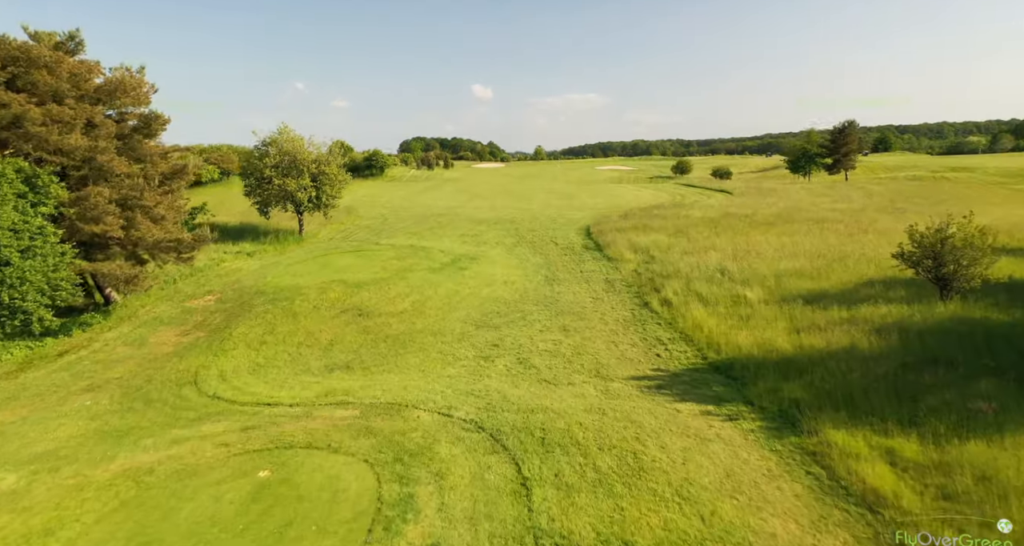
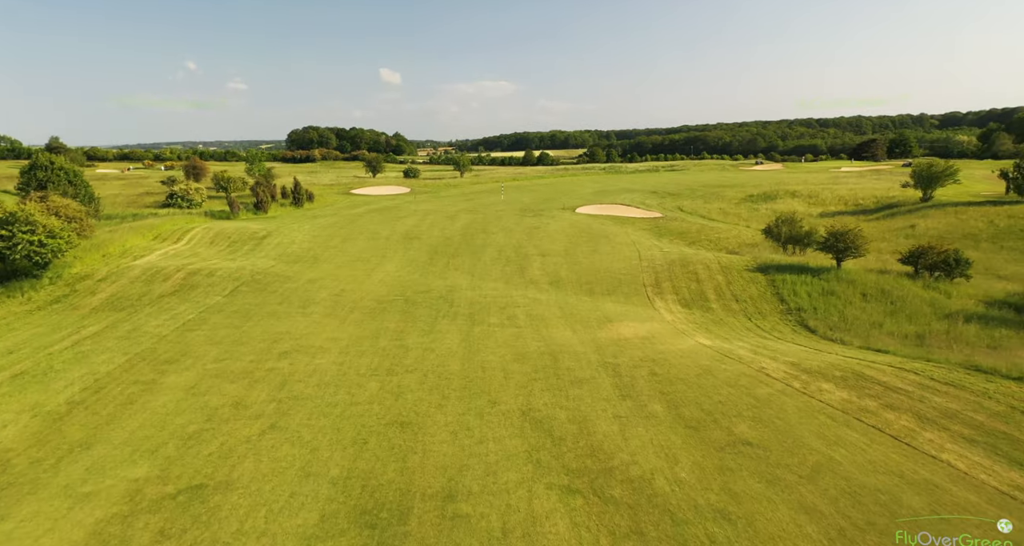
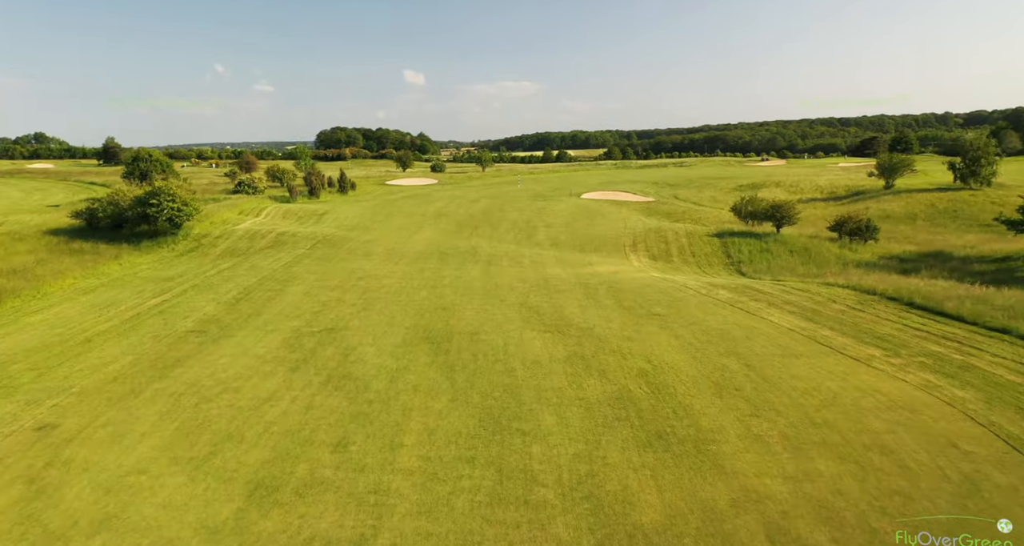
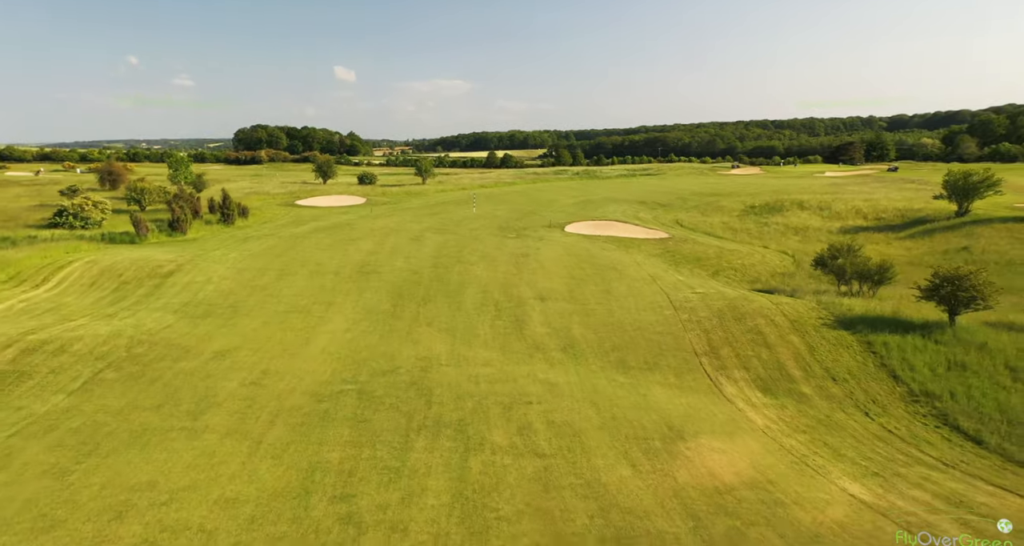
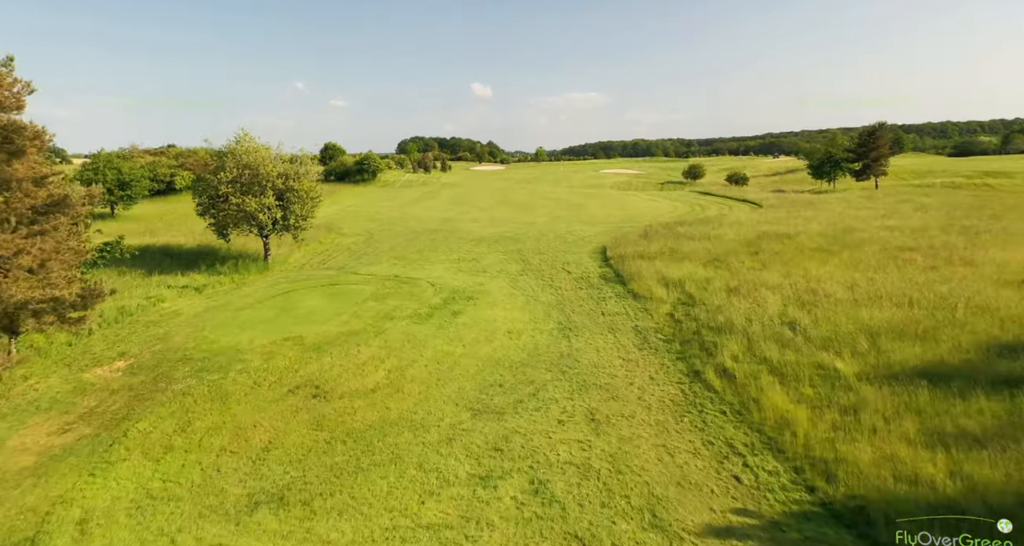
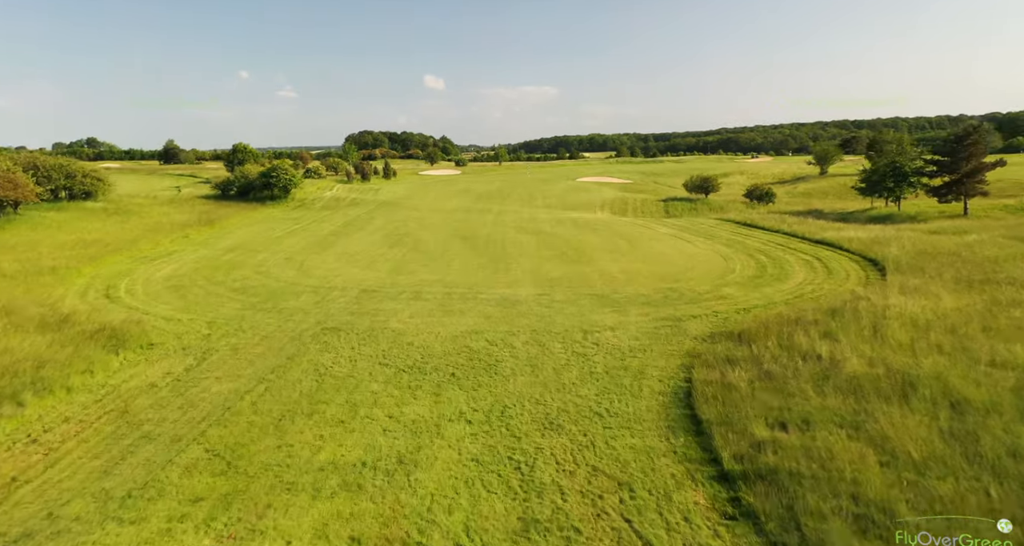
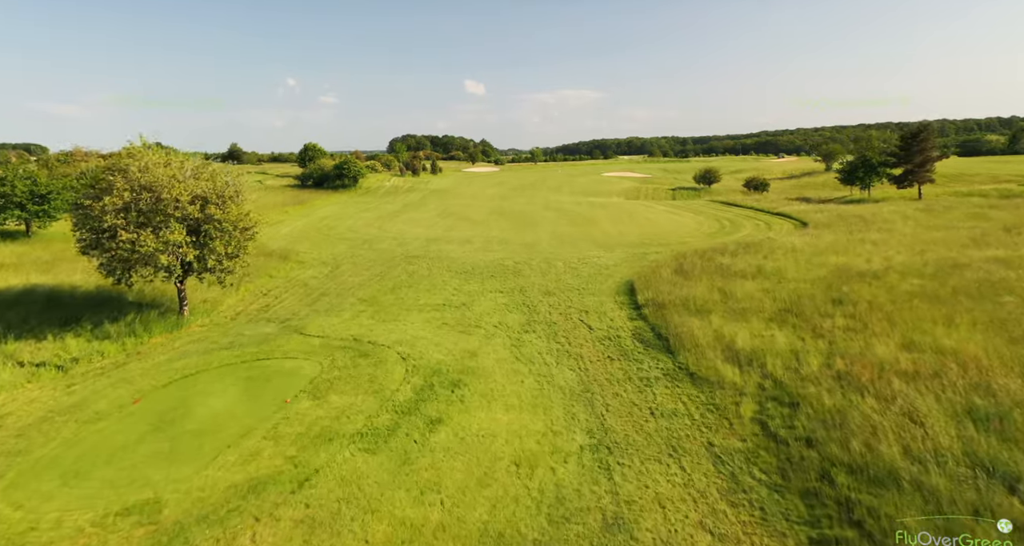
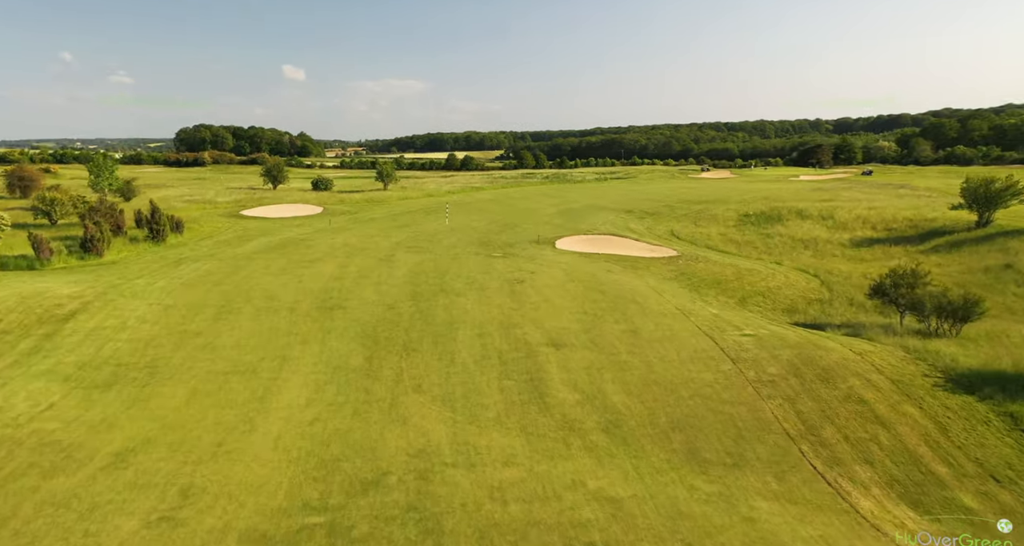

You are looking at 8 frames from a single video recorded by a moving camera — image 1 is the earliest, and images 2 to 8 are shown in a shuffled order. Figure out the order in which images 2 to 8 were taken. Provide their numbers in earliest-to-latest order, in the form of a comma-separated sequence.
5, 7, 6, 3, 2, 4, 8
